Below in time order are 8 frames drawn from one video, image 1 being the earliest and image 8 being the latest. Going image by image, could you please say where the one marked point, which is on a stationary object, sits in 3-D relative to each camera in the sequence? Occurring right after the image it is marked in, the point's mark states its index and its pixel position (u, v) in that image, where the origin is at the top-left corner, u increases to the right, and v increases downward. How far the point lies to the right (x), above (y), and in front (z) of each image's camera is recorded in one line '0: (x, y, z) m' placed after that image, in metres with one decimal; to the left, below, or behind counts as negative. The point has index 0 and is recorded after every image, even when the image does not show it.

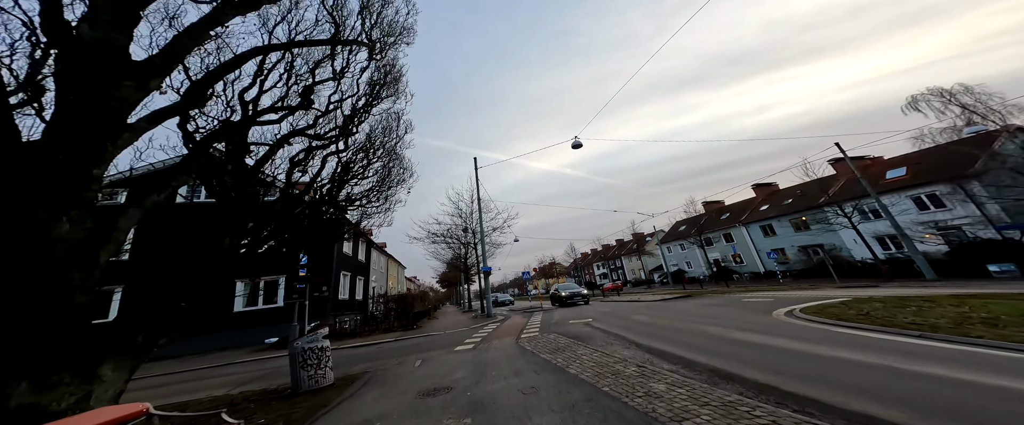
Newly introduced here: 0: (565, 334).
0: (+1.7, -3.9, +9.1) m
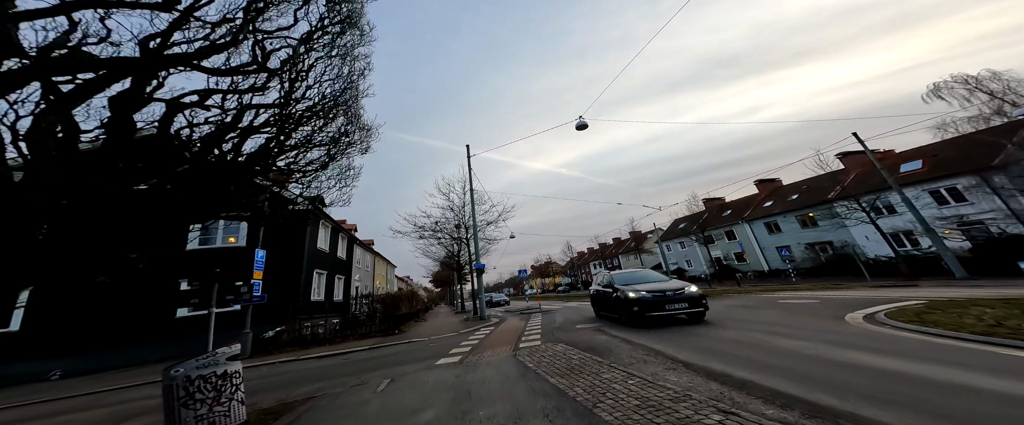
0: (+1.6, -3.4, +7.2) m
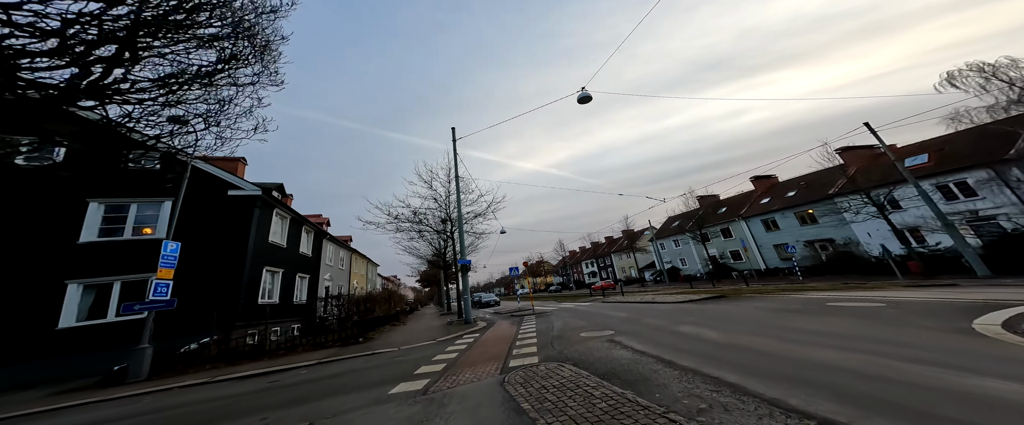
0: (+1.3, -2.7, +5.0) m
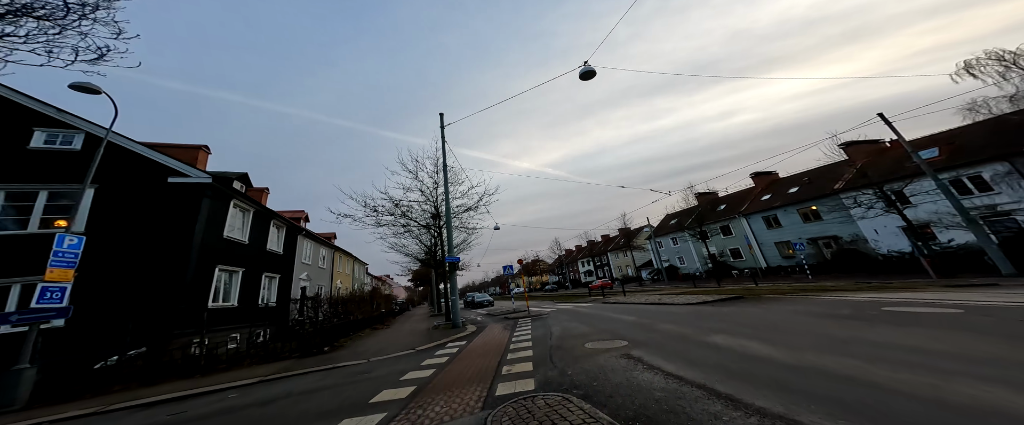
0: (+1.2, -2.4, +3.5) m
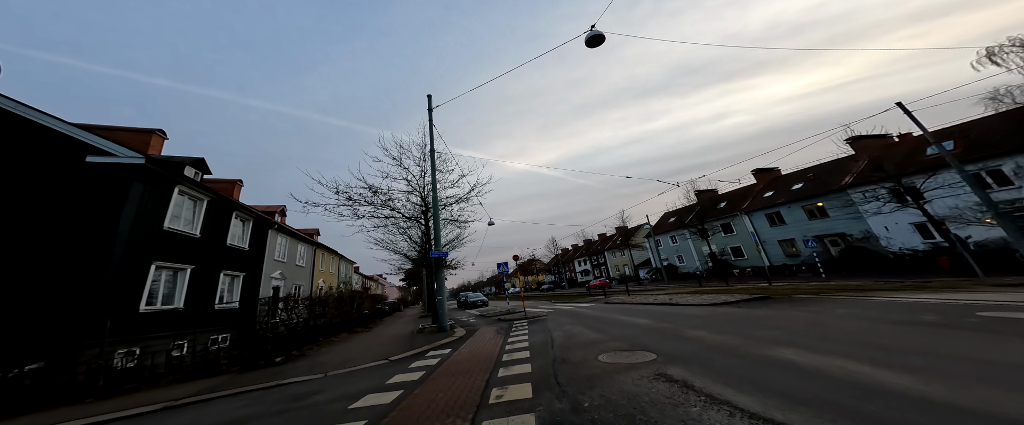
0: (+1.1, -1.9, +1.9) m
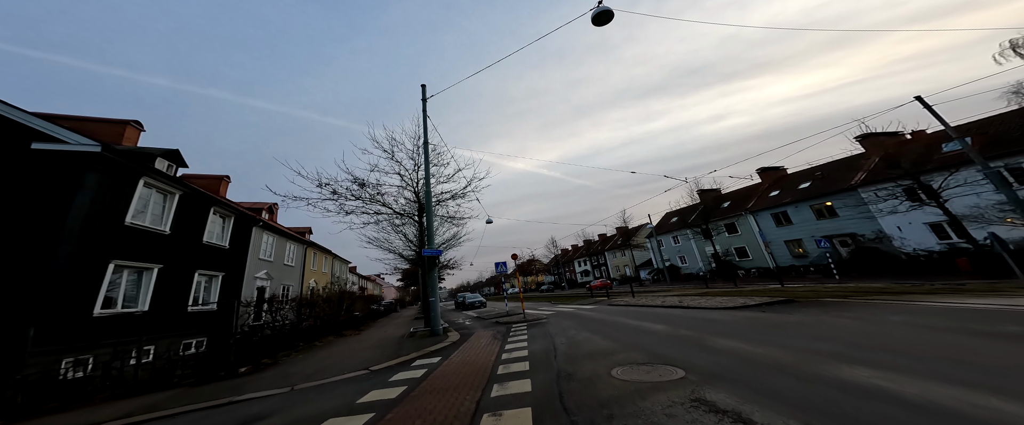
0: (+1.0, -1.6, +1.0) m
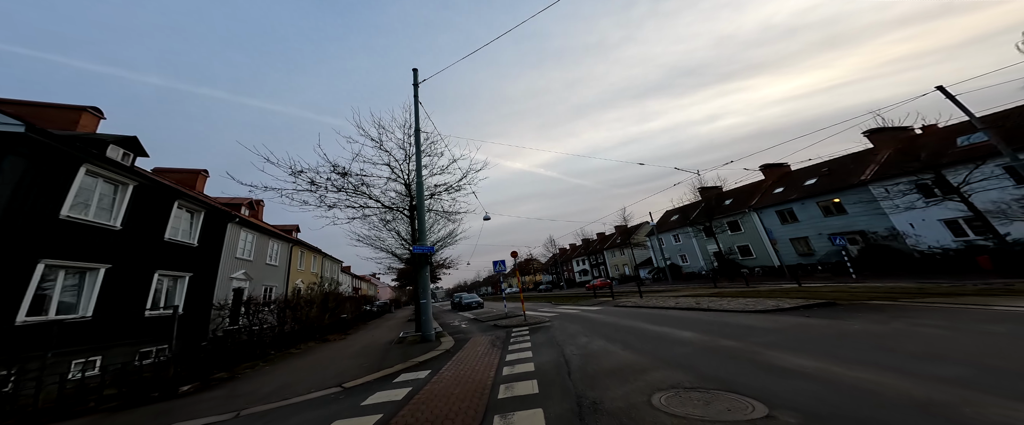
0: (+1.1, -1.3, -0.2) m
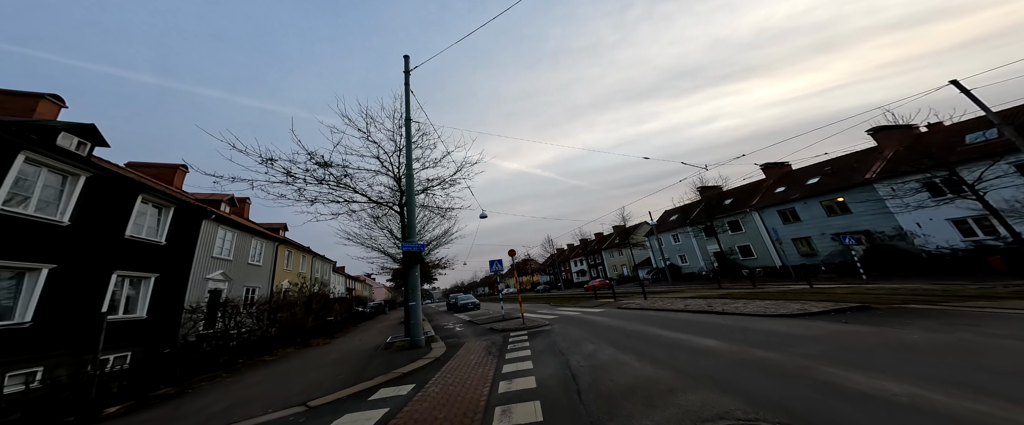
0: (+1.2, -1.1, -1.1) m
